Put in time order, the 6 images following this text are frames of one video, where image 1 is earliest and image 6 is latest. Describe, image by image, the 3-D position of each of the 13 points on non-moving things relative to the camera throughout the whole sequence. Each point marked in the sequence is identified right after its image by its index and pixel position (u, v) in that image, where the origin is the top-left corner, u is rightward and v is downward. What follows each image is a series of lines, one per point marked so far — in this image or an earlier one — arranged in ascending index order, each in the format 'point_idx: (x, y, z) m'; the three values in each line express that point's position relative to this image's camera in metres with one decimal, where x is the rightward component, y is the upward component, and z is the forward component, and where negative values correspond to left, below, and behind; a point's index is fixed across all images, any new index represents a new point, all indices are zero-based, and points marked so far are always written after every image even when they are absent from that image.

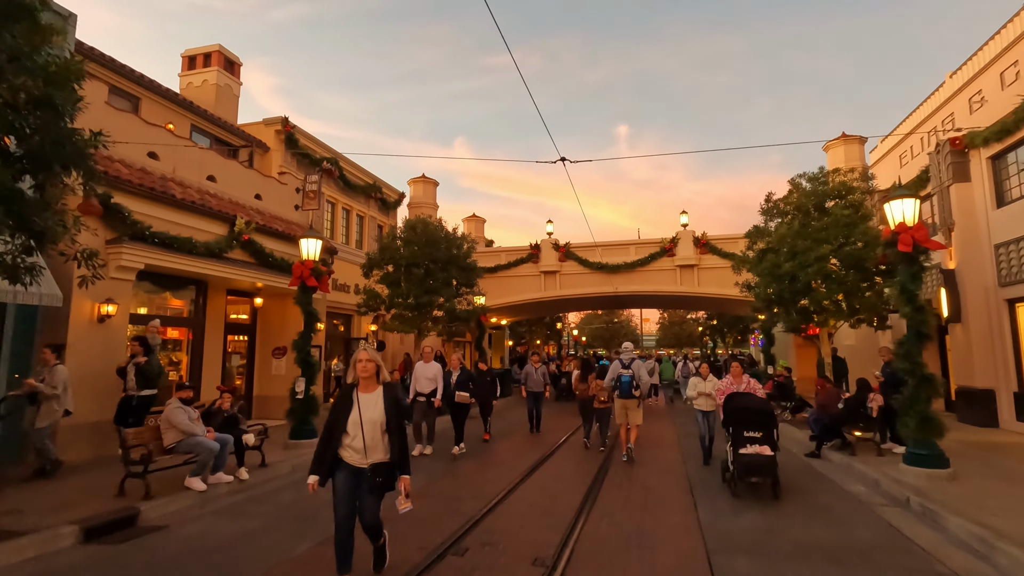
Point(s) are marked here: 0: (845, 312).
0: (+7.7, -0.5, +12.6) m
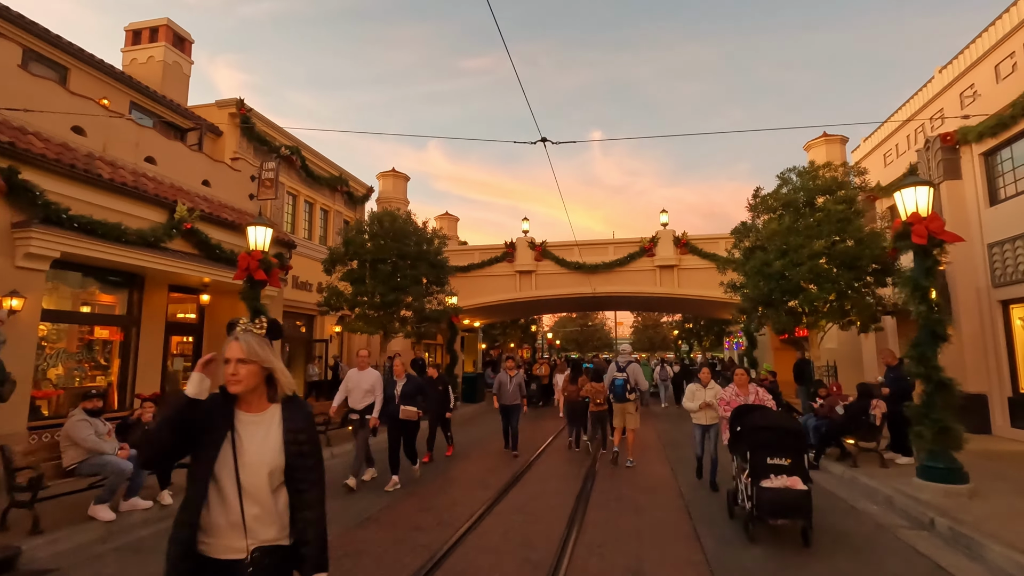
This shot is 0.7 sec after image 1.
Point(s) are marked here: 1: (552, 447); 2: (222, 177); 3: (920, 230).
0: (+7.2, -0.5, +11.9) m
1: (+0.9, -3.6, +12.3) m
2: (-7.3, +2.8, +13.5) m
3: (+5.4, +0.8, +7.2) m
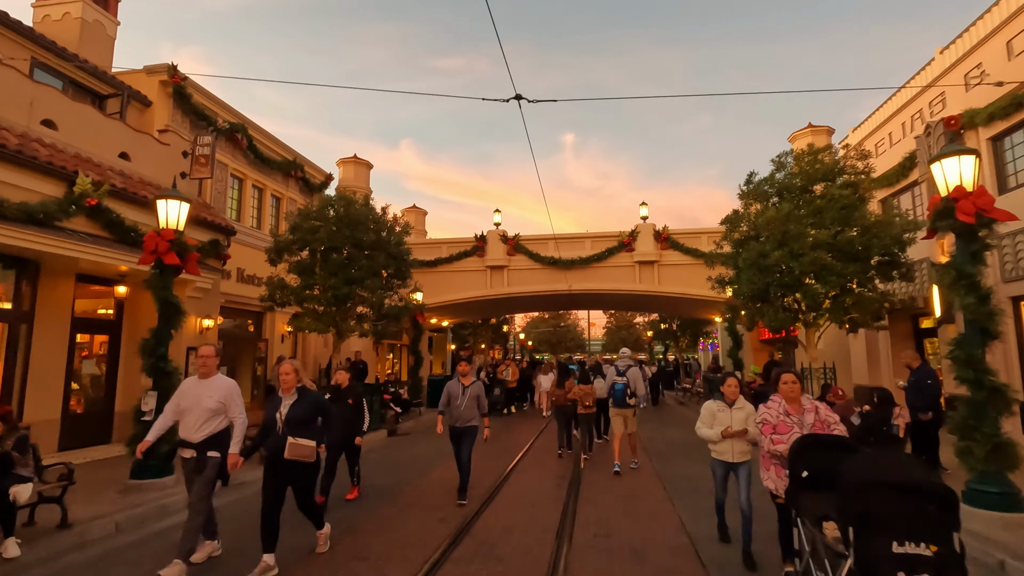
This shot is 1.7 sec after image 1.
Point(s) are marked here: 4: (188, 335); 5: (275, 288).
0: (+6.5, -0.4, +10.8) m
1: (+0.3, -3.4, +10.9) m
2: (-8.0, +3.0, +11.7) m
3: (+5.1, +0.9, +6.0) m
4: (-7.1, -1.0, +11.8) m
5: (-5.7, 0.0, +12.9) m
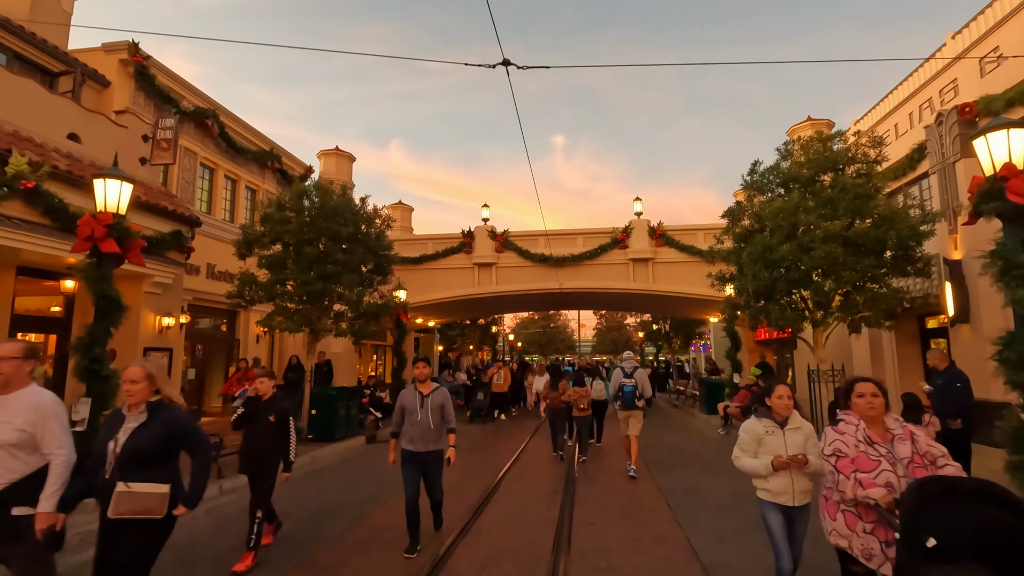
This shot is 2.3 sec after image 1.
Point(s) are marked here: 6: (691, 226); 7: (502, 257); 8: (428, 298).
0: (+6.3, -0.4, +10.1) m
1: (0.0, -3.3, +10.0) m
2: (-8.2, +3.1, +10.7) m
3: (+4.9, +1.0, +5.3) m
4: (-7.3, -0.9, +10.8) m
5: (-5.9, +0.1, +11.9) m
6: (+6.2, +2.1, +18.6) m
7: (-0.4, +1.1, +19.5) m
8: (-3.0, -0.4, +19.5) m
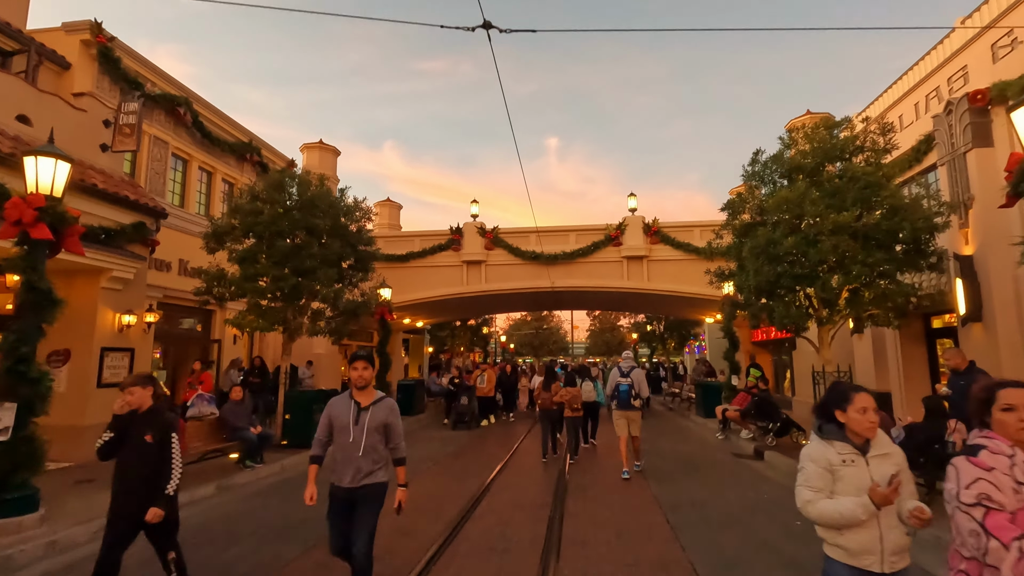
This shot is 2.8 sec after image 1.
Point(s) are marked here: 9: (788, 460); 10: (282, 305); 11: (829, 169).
0: (+6.1, -0.3, +9.5) m
1: (-0.2, -3.3, +9.3) m
2: (-8.4, +3.2, +9.9) m
3: (+4.8, +1.1, +4.6) m
4: (-7.6, -0.9, +10.0) m
5: (-6.2, +0.2, +11.2) m
6: (+5.9, +2.2, +18.0) m
7: (-0.7, +1.2, +18.8) m
8: (-3.4, -0.3, +18.7) m
9: (+5.1, -3.2, +9.9) m
10: (-4.9, -0.4, +11.4) m
11: (+5.8, +2.2, +9.9) m
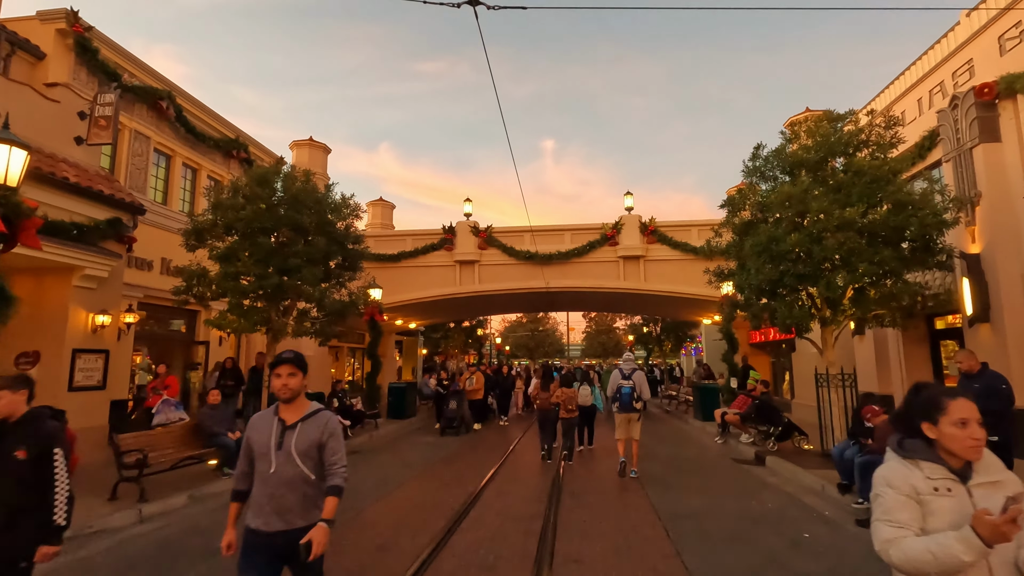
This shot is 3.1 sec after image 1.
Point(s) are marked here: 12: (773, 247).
0: (+5.9, -0.3, +9.1) m
1: (-0.3, -3.2, +8.9) m
2: (-8.6, +3.2, +9.4) m
3: (+4.7, +1.1, +4.3) m
4: (-7.7, -0.8, +9.5) m
5: (-6.3, +0.2, +10.7) m
6: (+5.7, +2.2, +17.6) m
7: (-0.9, +1.1, +18.4) m
8: (-3.6, -0.3, +18.3) m
9: (+4.9, -3.1, +9.5) m
10: (-5.0, -0.3, +11.0) m
11: (+5.7, +2.2, +9.6) m
12: (+4.5, +0.7, +9.3) m
